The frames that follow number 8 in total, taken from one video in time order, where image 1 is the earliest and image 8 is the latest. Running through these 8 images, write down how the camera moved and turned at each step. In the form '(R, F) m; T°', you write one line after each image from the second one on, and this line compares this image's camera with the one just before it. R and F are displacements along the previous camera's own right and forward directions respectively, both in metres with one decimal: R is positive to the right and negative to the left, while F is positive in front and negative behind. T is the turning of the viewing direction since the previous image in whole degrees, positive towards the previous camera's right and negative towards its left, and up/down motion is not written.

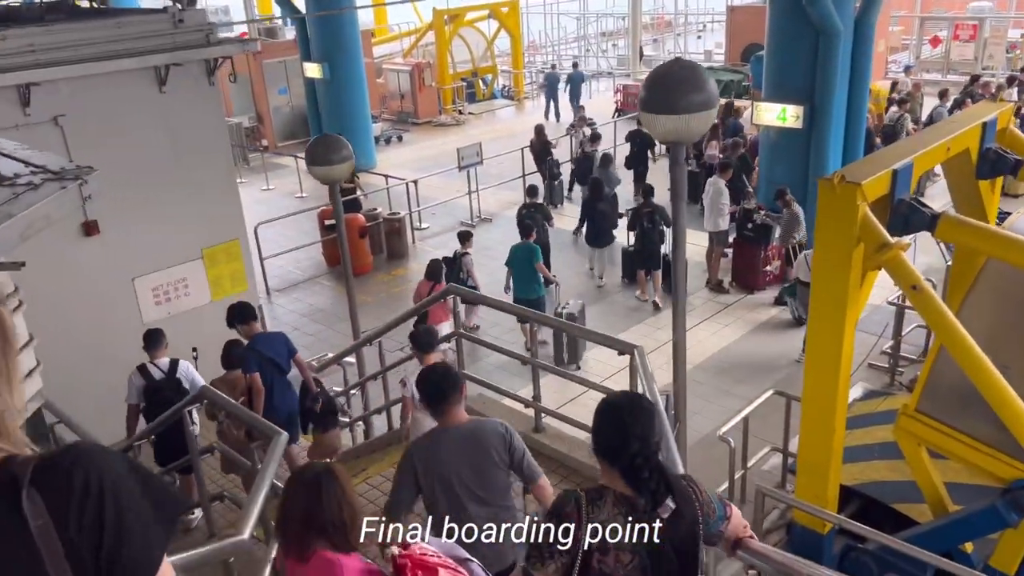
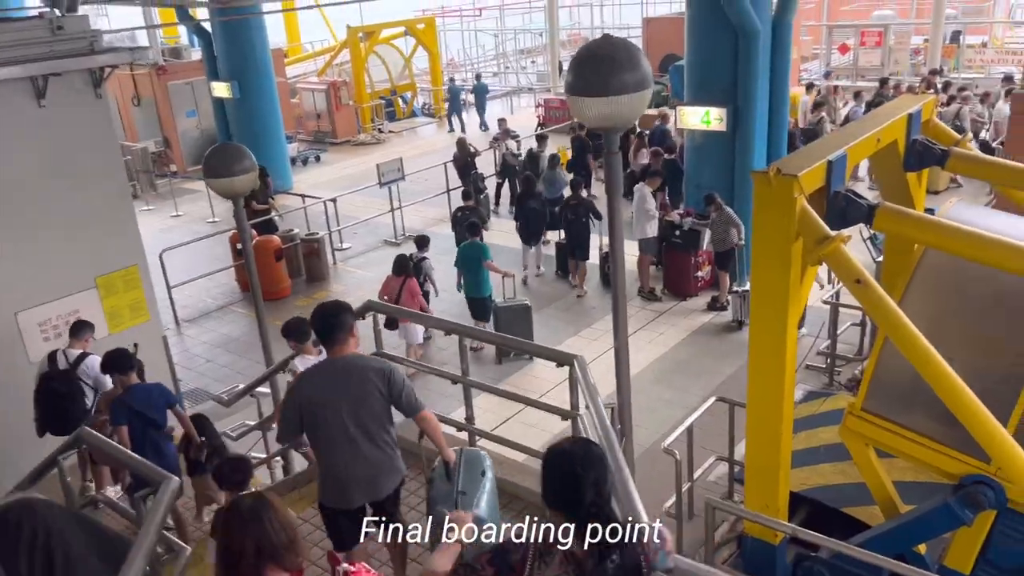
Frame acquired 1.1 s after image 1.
(0.0, +0.5) m; +5°
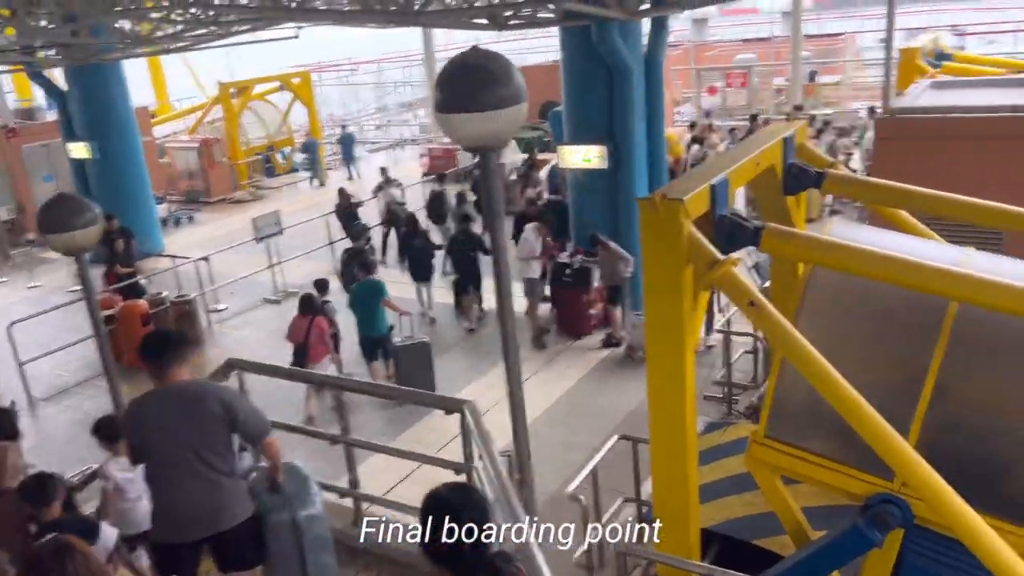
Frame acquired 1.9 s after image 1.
(+0.1, +0.4) m; +7°
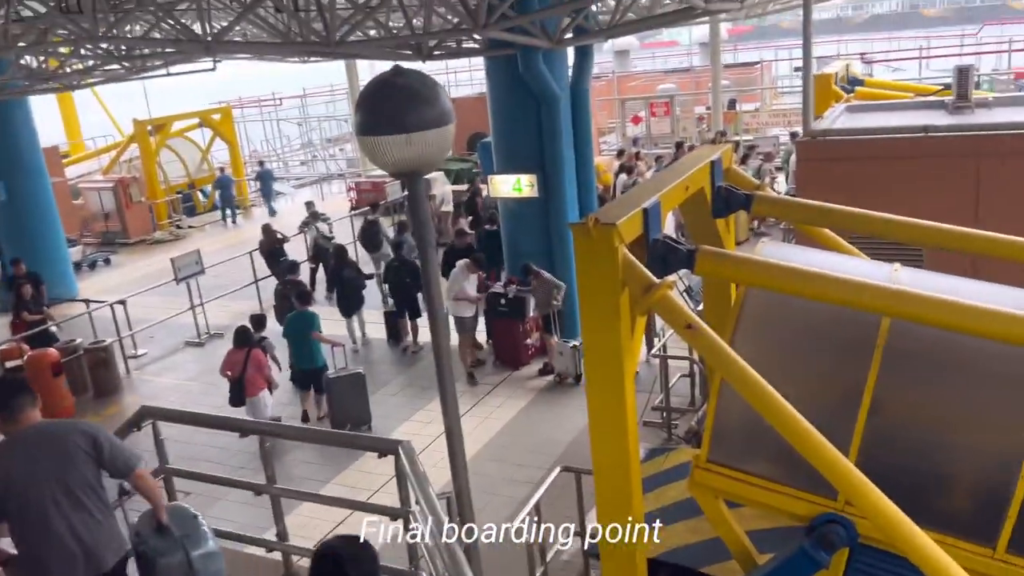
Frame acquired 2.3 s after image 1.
(0.0, +0.2) m; +5°
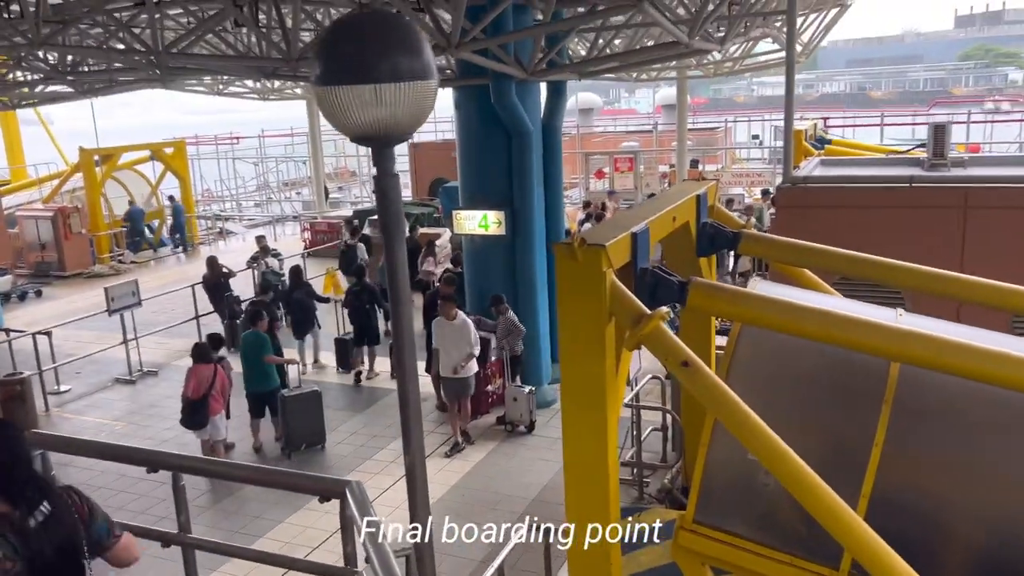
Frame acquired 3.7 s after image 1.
(-0.1, +0.7) m; +3°
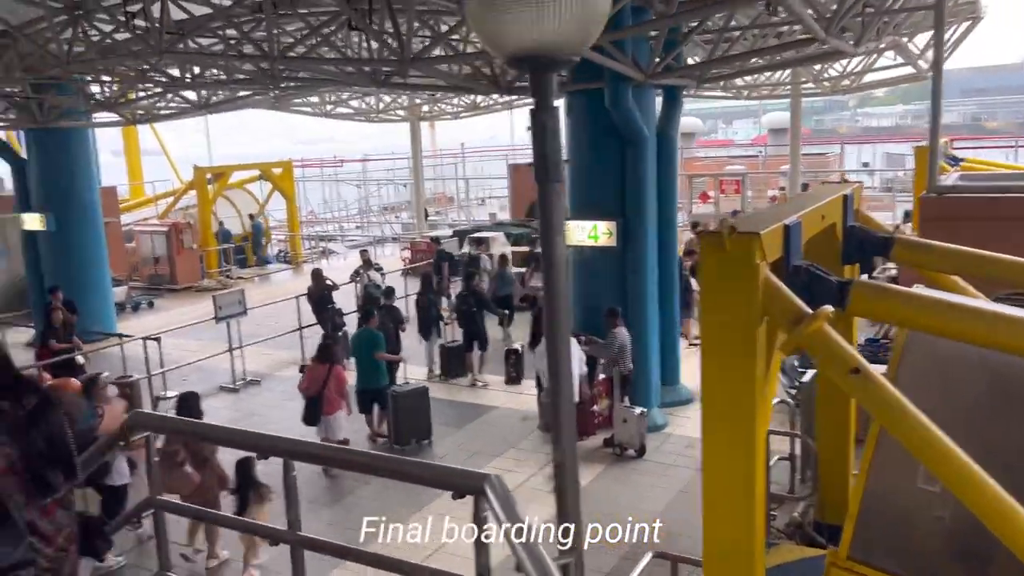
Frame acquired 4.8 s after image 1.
(-0.3, +0.5) m; -6°
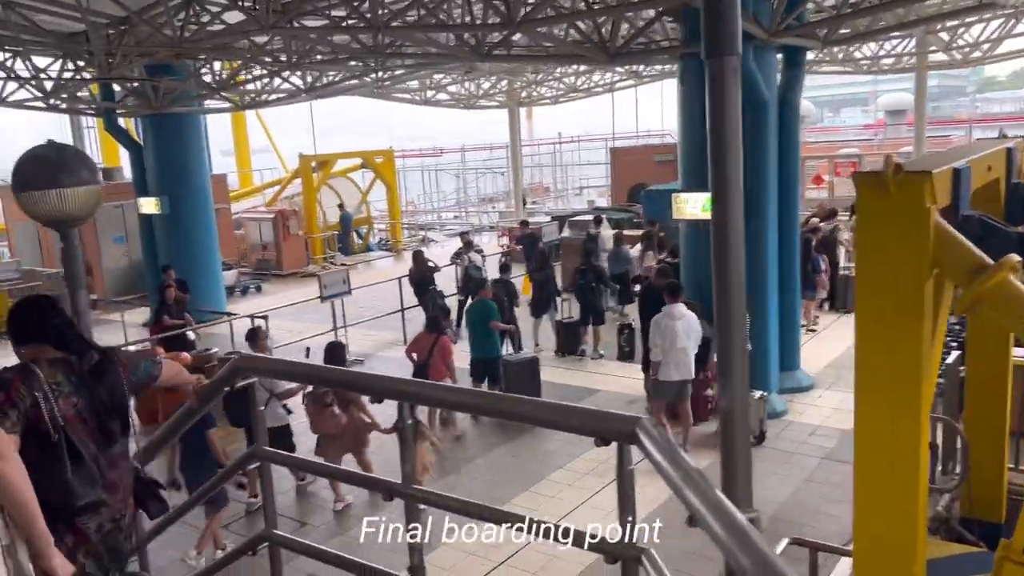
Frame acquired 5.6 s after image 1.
(-0.2, +0.4) m; -7°
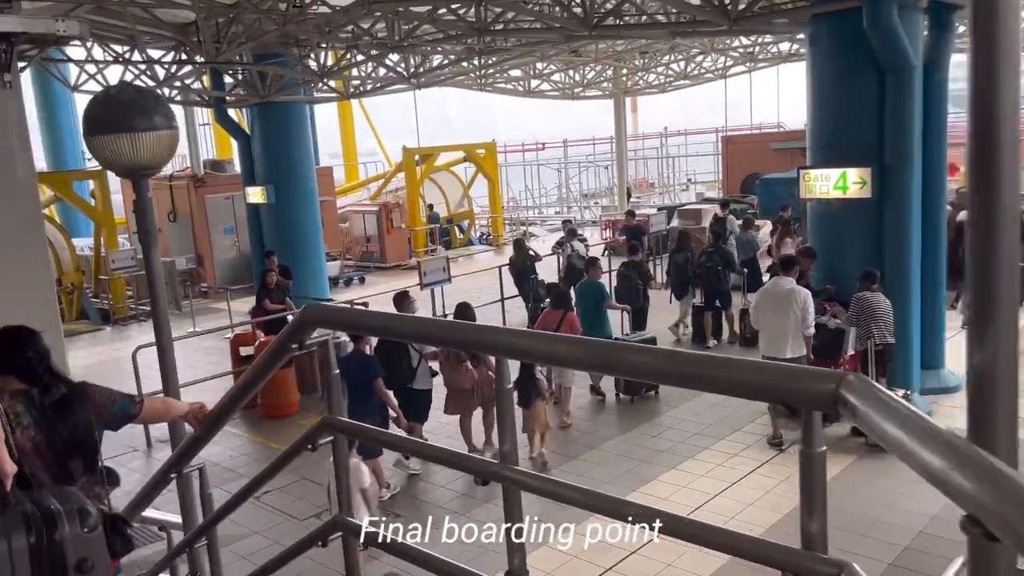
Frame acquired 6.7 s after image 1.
(-0.1, +0.6) m; -7°
